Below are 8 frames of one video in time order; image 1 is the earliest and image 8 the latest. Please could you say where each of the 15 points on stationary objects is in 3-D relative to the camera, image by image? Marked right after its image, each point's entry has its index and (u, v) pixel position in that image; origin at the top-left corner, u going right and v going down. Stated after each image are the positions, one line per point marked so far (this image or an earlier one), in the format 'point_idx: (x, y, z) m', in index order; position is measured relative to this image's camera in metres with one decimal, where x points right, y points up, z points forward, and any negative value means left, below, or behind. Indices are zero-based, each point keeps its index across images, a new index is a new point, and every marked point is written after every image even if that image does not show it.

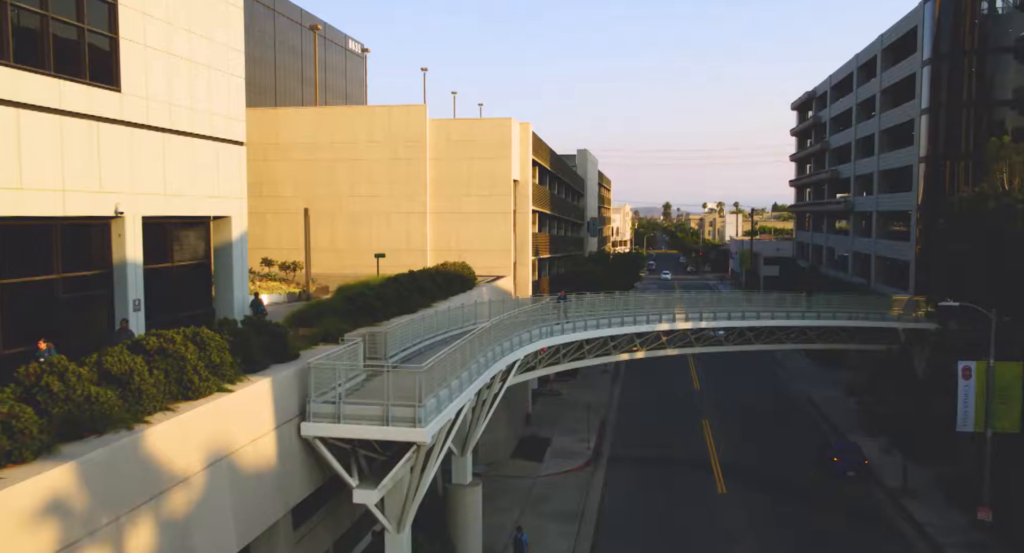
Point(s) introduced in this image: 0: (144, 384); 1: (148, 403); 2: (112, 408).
0: (-5.5, -1.6, +10.9) m
1: (-5.4, -1.8, +10.9) m
2: (-5.5, -1.9, +10.2) m
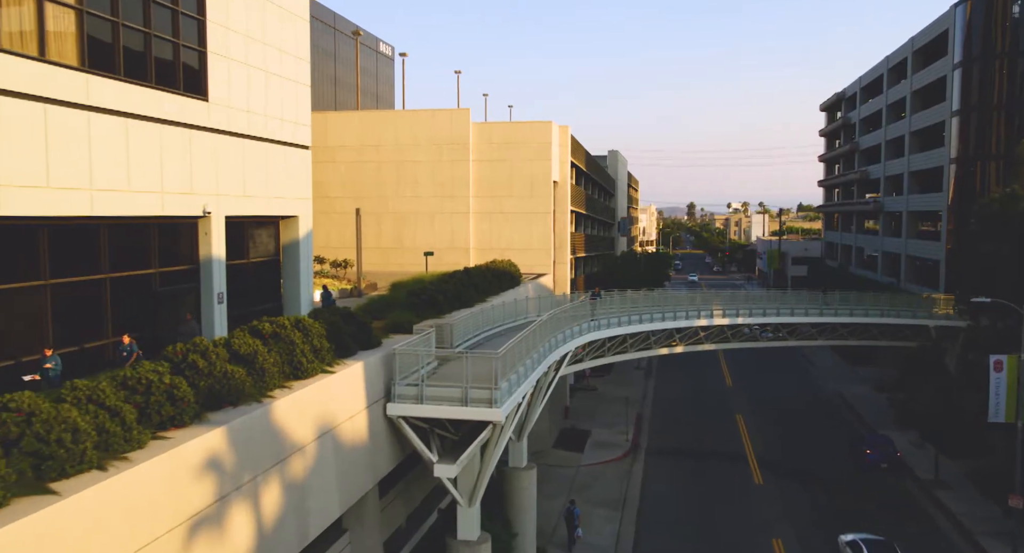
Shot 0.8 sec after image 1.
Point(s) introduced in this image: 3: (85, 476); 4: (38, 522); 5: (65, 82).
0: (-4.1, -1.5, +12.4) m
1: (-4.0, -1.7, +12.4) m
2: (-4.2, -1.7, +11.7) m
3: (-5.0, -2.3, +8.7) m
4: (-4.9, -2.6, +7.8) m
5: (-9.4, +4.1, +15.5) m
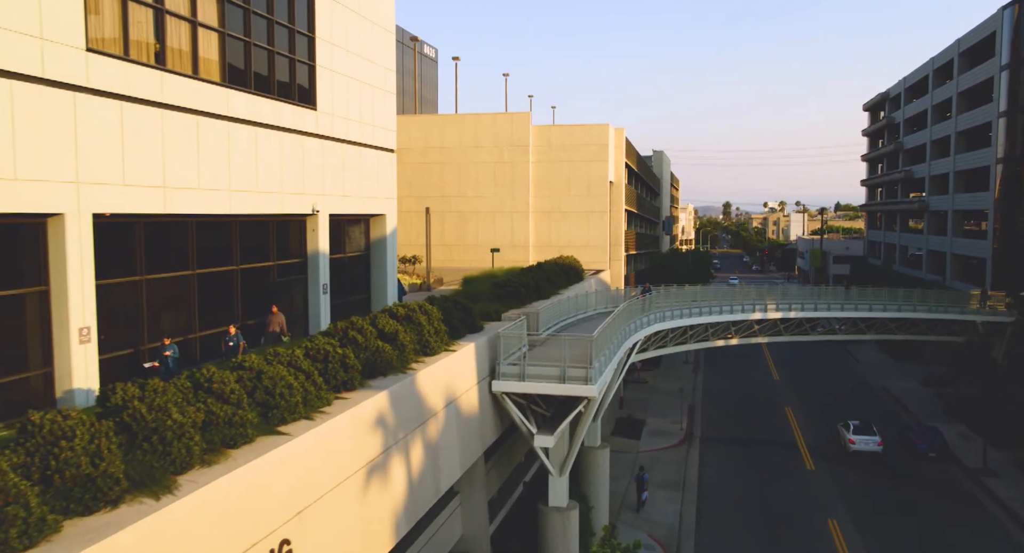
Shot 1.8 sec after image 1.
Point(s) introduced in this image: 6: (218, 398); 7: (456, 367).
0: (-2.1, -1.3, +14.3) m
1: (-2.0, -1.5, +14.3) m
2: (-2.2, -1.5, +13.7) m
3: (-3.1, -2.1, +10.7) m
4: (-3.0, -2.3, +9.8) m
5: (-7.2, +4.3, +17.6) m
6: (-3.8, -1.6, +9.7) m
7: (-1.2, -1.9, +15.6) m
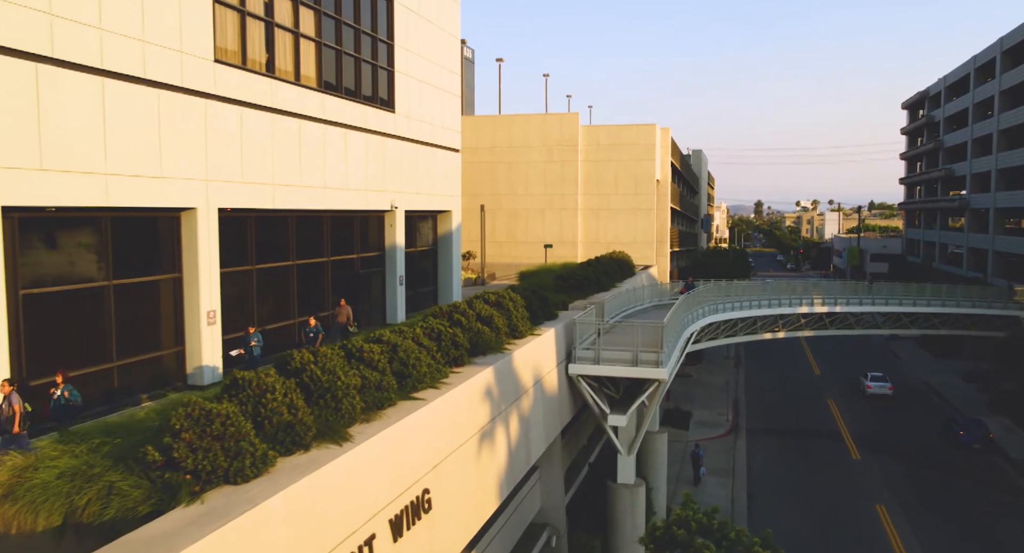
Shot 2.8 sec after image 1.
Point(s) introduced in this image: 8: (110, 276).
0: (-0.3, -1.0, +15.7) m
1: (-0.2, -1.3, +15.7) m
2: (-0.4, -1.3, +15.1) m
3: (-1.4, -1.9, +12.1) m
4: (-1.3, -2.1, +11.2) m
5: (-5.2, +4.6, +19.2) m
6: (-2.2, -1.3, +11.1) m
7: (+0.7, -1.7, +16.9) m
8: (-7.7, 0.0, +14.2) m
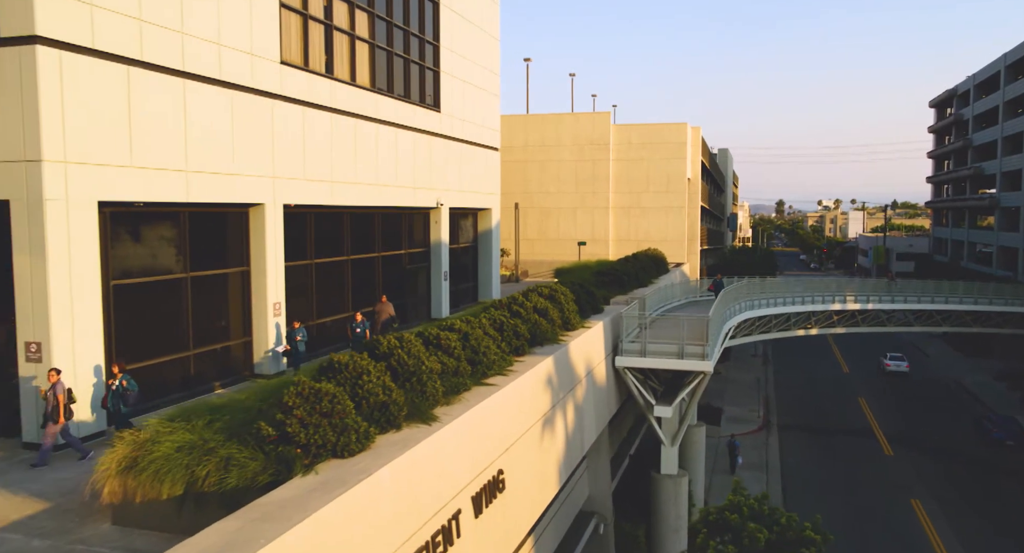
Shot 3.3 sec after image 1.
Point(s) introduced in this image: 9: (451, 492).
0: (+0.9, -0.9, +16.3) m
1: (+1.0, -1.1, +16.3) m
2: (+0.8, -1.1, +15.6) m
3: (-0.3, -1.7, +12.7) m
4: (-0.2, -2.0, +11.8) m
5: (-3.9, +4.7, +19.8) m
6: (-1.1, -1.2, +11.7) m
7: (+1.9, -1.5, +17.4) m
8: (-6.5, +0.2, +14.9) m
9: (-0.8, -2.9, +10.0) m
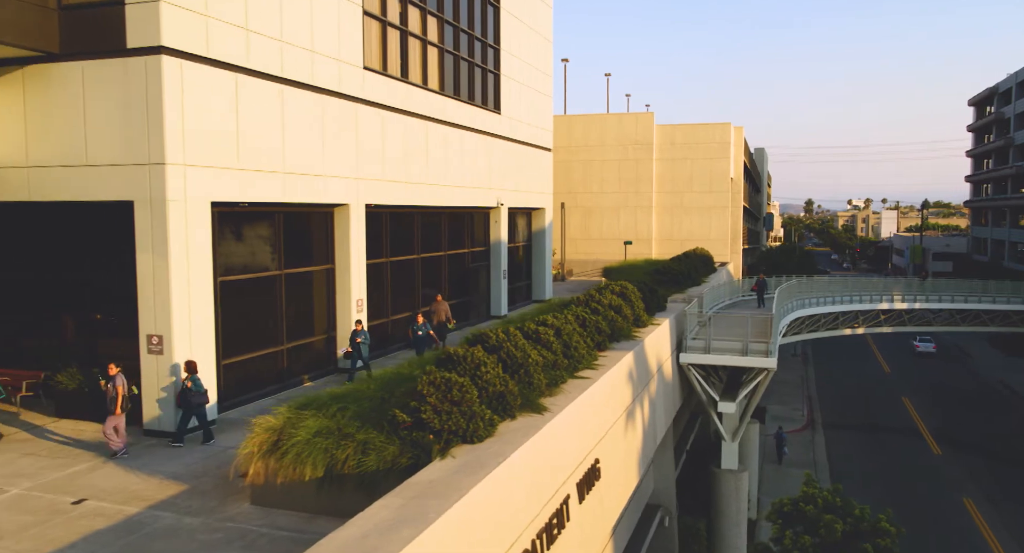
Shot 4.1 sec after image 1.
0: (+2.6, -0.8, +16.7) m
1: (+2.8, -1.1, +16.7) m
2: (+2.5, -1.1, +16.1) m
3: (+1.3, -1.7, +13.2) m
4: (+1.4, -1.9, +12.3) m
5: (-2.1, +4.8, +20.4) m
6: (+0.5, -1.2, +12.2) m
7: (+3.7, -1.5, +17.9) m
8: (-4.9, +0.2, +15.6) m
9: (+0.7, -2.9, +10.5) m
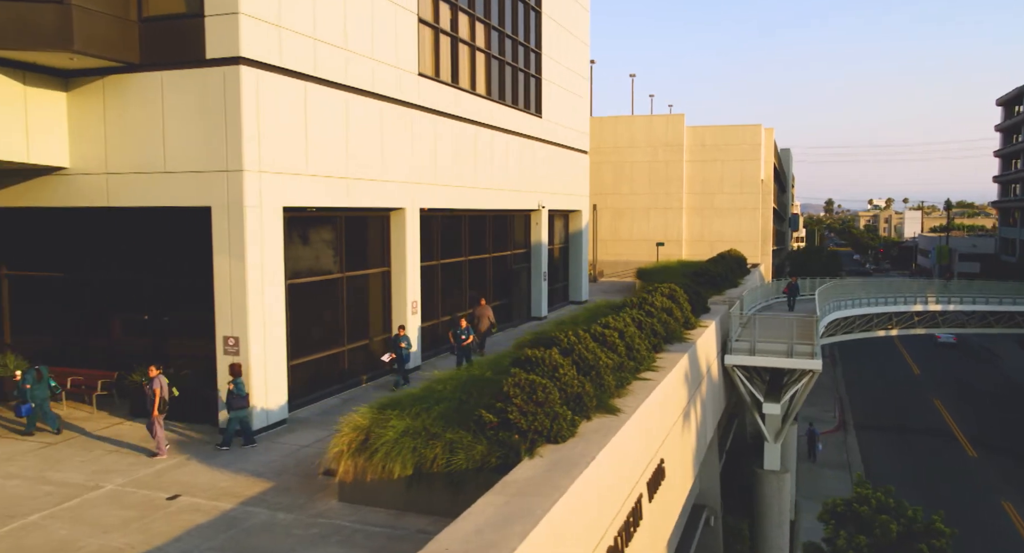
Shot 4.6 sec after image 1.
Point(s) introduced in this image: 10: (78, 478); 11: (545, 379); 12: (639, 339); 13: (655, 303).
0: (+3.9, -0.9, +17.0) m
1: (+4.0, -1.2, +16.9) m
2: (+3.7, -1.2, +16.3) m
3: (+2.5, -1.8, +13.4) m
4: (+2.5, -2.0, +12.5) m
5: (-0.8, +4.8, +20.8) m
6: (+1.7, -1.2, +12.5) m
7: (+4.9, -1.6, +18.1) m
8: (-3.7, +0.2, +15.9) m
9: (+1.8, -3.0, +10.8) m
10: (-6.4, -3.0, +10.8) m
11: (+0.4, -1.4, +10.2) m
12: (+2.4, -1.2, +13.9) m
13: (+3.2, -0.6, +16.5) m
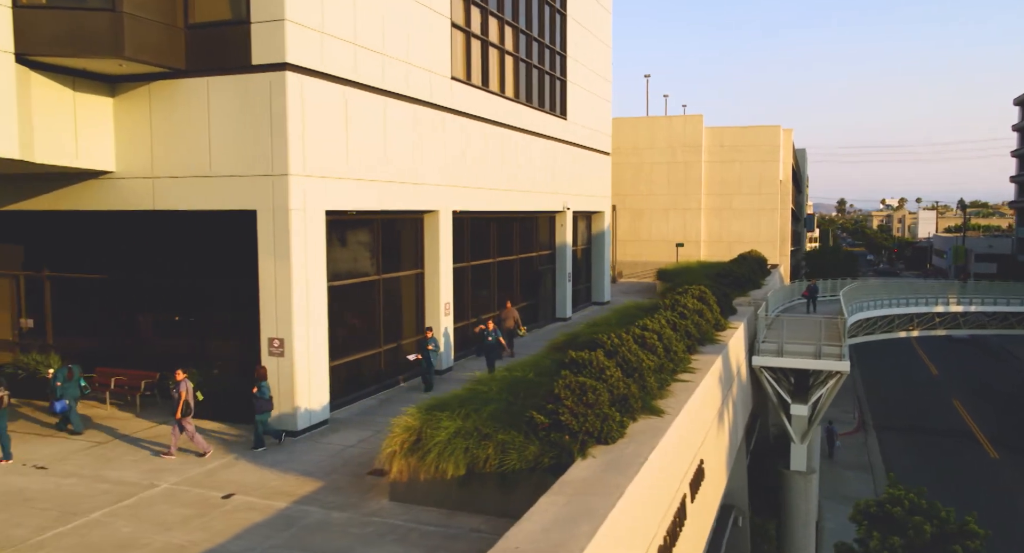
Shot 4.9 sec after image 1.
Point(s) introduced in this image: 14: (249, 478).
0: (+4.6, -1.0, +17.1) m
1: (+4.7, -1.2, +17.1) m
2: (+4.4, -1.2, +16.4) m
3: (+3.2, -1.8, +13.6) m
4: (+3.2, -2.0, +12.6) m
5: (0.0, +4.7, +20.9) m
6: (+2.4, -1.3, +12.6) m
7: (+5.7, -1.6, +18.2) m
8: (-2.9, +0.1, +16.1) m
9: (+2.5, -3.0, +10.9) m
10: (-5.7, -3.0, +11.0) m
11: (+1.1, -1.5, +10.3) m
12: (+3.1, -1.2, +14.1) m
13: (+4.0, -0.7, +16.6) m
14: (-4.0, -3.1, +11.1) m
